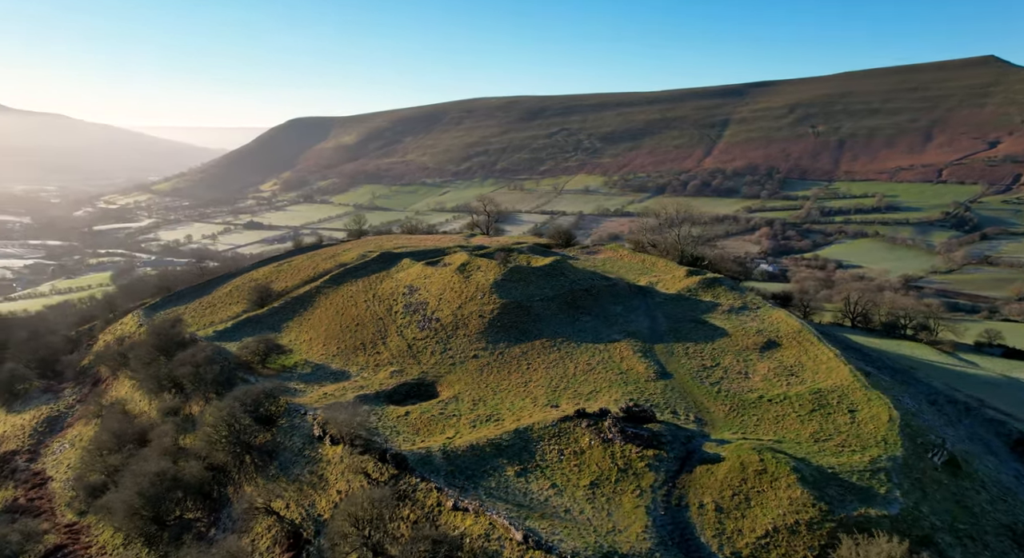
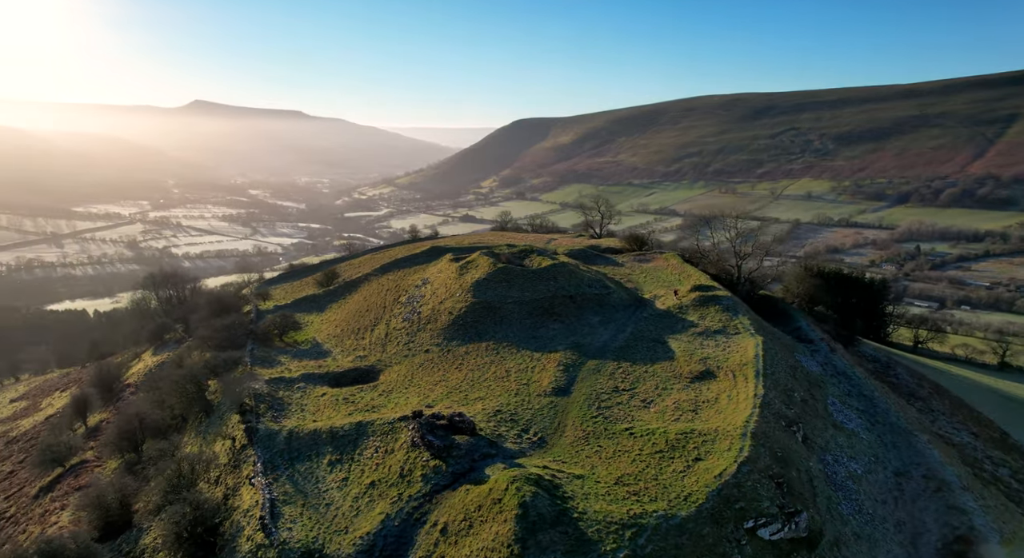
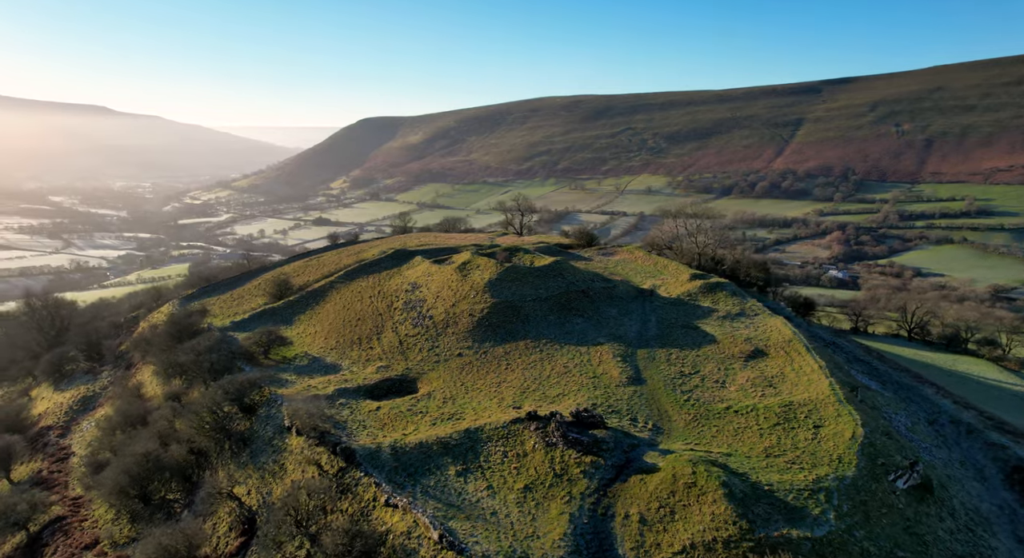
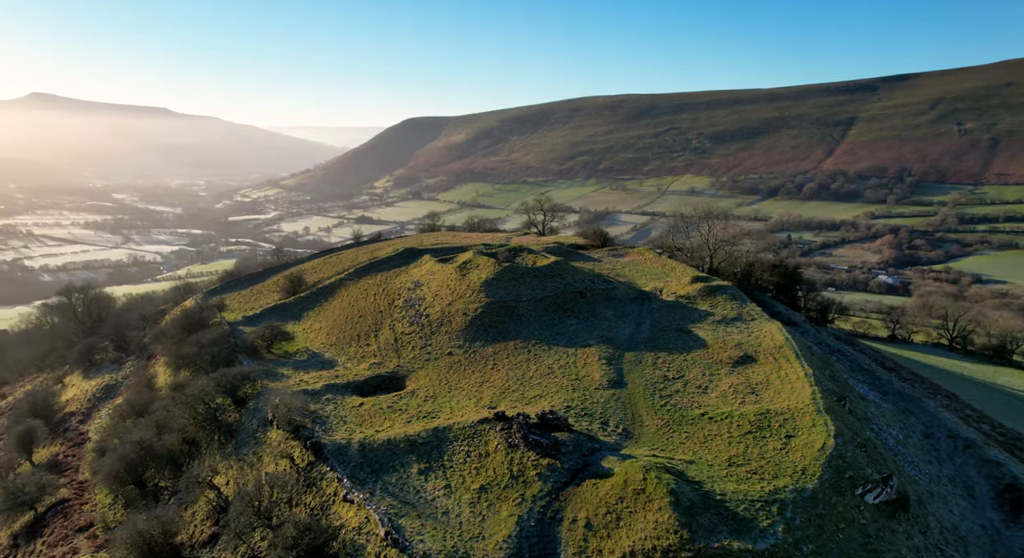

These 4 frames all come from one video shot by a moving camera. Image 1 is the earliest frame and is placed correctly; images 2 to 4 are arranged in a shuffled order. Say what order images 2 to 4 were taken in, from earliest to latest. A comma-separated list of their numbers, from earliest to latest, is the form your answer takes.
3, 4, 2
